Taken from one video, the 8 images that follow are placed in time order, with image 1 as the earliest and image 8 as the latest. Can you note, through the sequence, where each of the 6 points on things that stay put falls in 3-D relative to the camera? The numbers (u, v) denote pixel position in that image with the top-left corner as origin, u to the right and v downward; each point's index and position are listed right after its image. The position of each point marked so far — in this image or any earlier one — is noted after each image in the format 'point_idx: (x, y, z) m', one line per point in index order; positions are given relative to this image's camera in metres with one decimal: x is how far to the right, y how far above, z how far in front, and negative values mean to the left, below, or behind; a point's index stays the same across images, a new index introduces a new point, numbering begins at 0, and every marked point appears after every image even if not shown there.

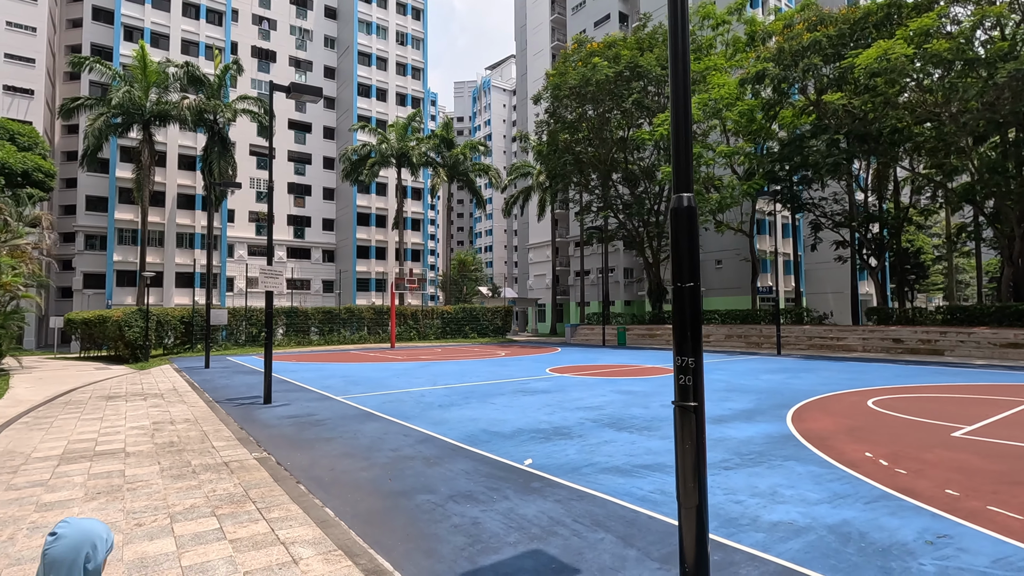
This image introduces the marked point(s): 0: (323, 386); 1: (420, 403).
0: (-4.3, -2.3, +12.2) m
1: (-1.7, -2.1, +9.7) m
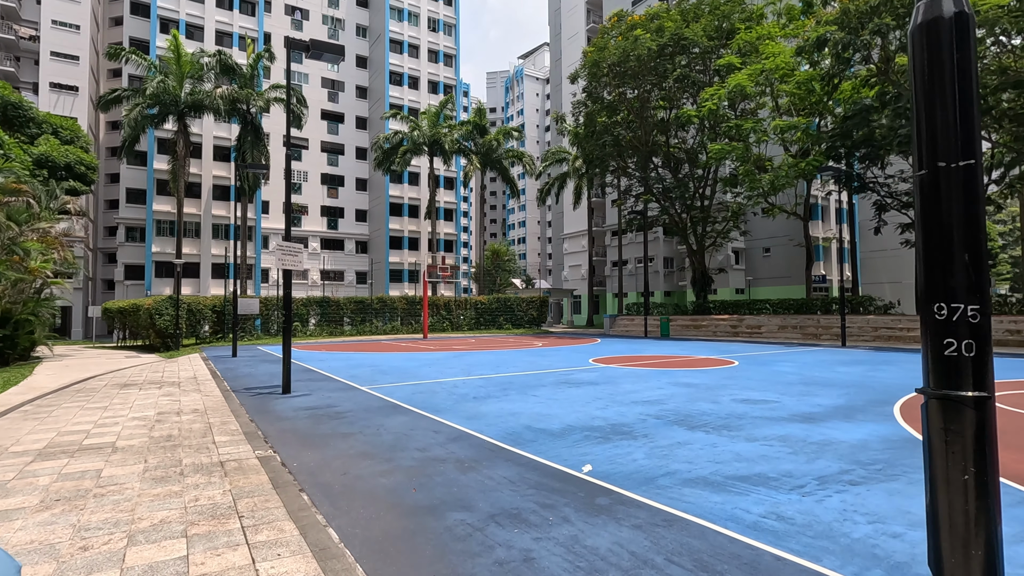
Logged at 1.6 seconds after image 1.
0: (-3.4, -1.9, +11.3) m
1: (-1.0, -1.7, +8.6) m
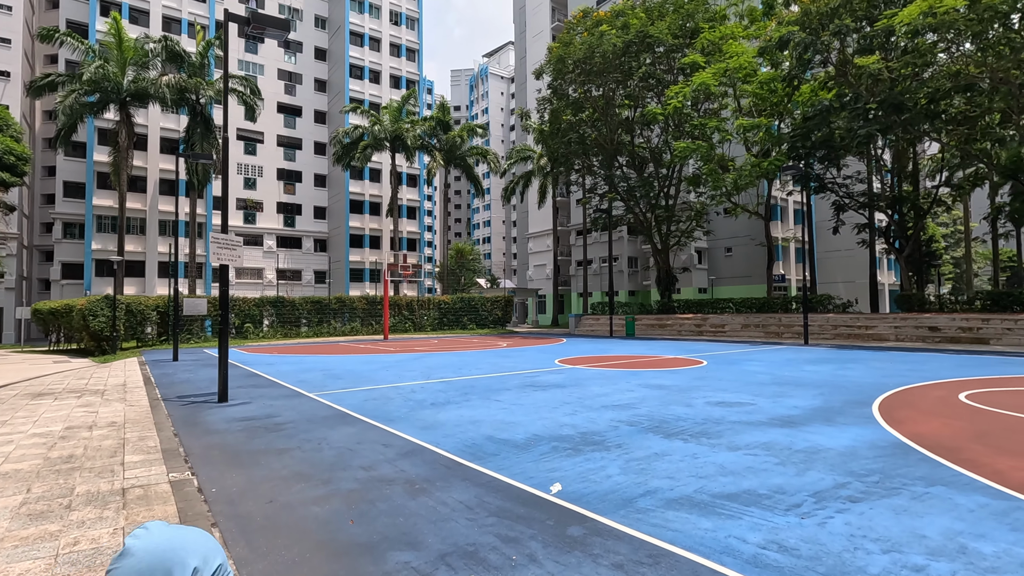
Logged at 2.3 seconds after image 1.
0: (-4.2, -1.8, +10.5) m
1: (-1.5, -1.7, +7.9) m
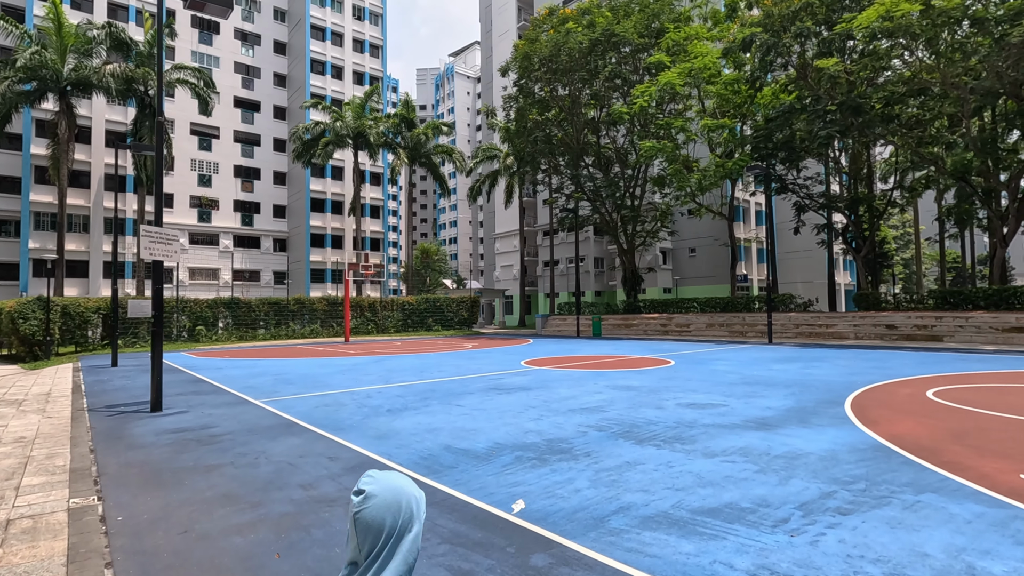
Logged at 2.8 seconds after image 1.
0: (-4.9, -1.8, +9.8) m
1: (-2.0, -1.6, +7.4) m
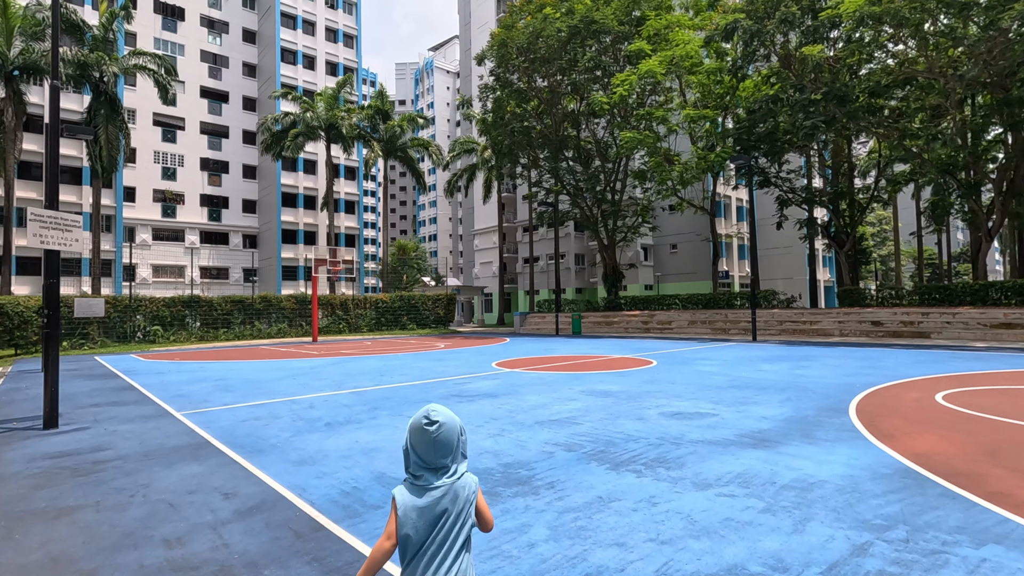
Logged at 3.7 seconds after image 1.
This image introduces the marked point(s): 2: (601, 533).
0: (-5.4, -1.7, +8.7) m
1: (-2.5, -1.6, +6.4) m
2: (+0.5, -1.4, +3.0) m
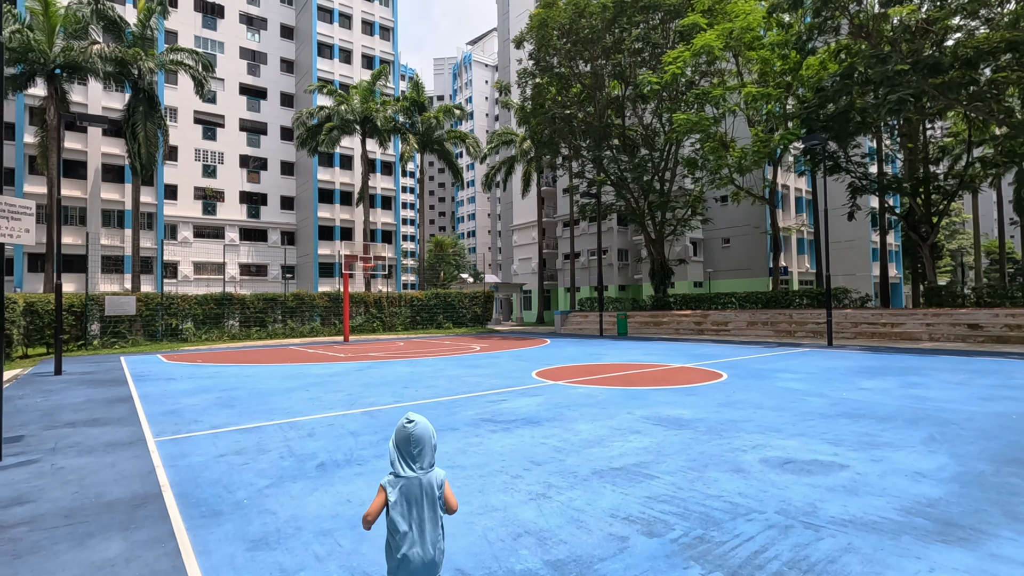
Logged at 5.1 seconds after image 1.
0: (-4.8, -1.7, +7.5) m
1: (-2.1, -1.6, +5.0) m
2: (+0.7, -1.4, +1.4) m
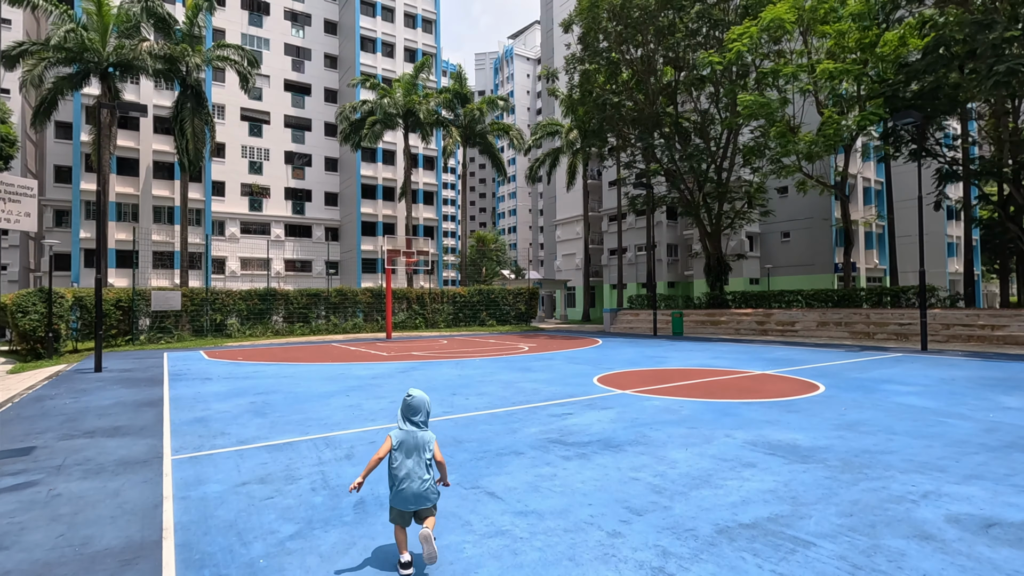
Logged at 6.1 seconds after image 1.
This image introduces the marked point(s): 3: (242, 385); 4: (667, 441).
0: (-4.0, -1.7, +6.8) m
1: (-1.5, -1.5, +4.1) m
2: (+1.1, -1.4, +0.3) m
3: (-4.8, -1.7, +9.7) m
4: (+1.5, -1.5, +5.3) m
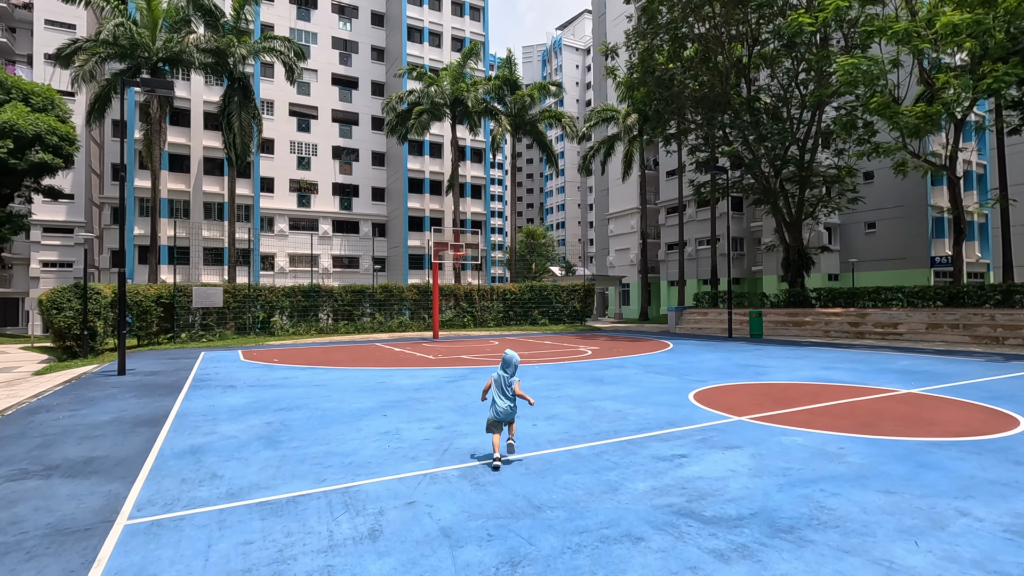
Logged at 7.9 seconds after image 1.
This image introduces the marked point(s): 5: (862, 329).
0: (-3.1, -1.6, +5.3) m
1: (-0.9, -1.5, +2.4) m
2: (+1.3, -1.3, -1.6) m
3: (-3.7, -1.6, +8.2) m
4: (+2.2, -1.4, +3.3) m
5: (+12.2, -1.4, +18.8) m
